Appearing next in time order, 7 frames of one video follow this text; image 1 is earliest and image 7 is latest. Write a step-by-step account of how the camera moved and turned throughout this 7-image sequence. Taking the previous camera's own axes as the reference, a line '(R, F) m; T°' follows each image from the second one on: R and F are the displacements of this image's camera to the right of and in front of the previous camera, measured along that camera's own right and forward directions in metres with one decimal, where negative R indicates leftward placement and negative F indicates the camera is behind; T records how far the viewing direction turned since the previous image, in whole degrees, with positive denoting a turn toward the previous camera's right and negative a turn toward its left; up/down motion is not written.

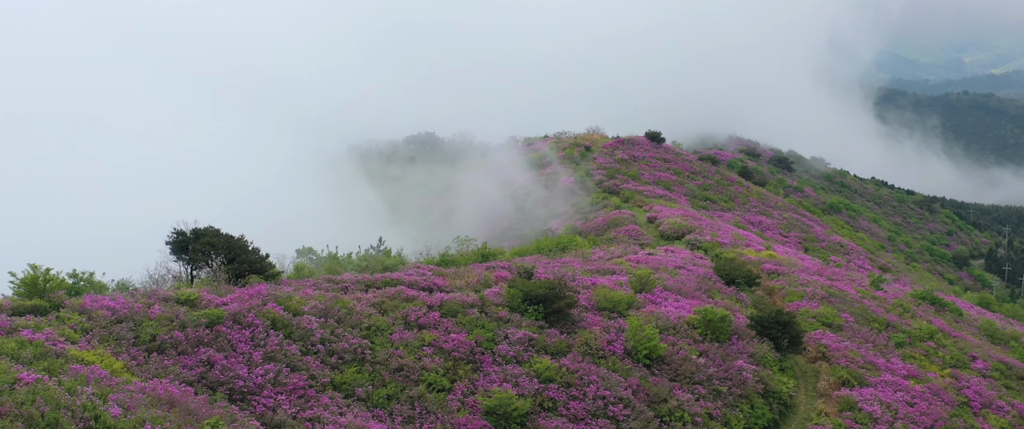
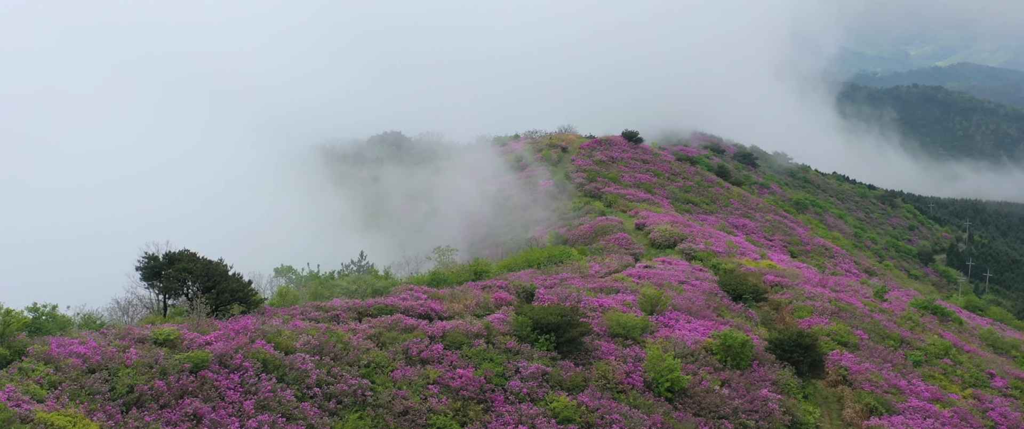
(-1.2, +1.9) m; +3°
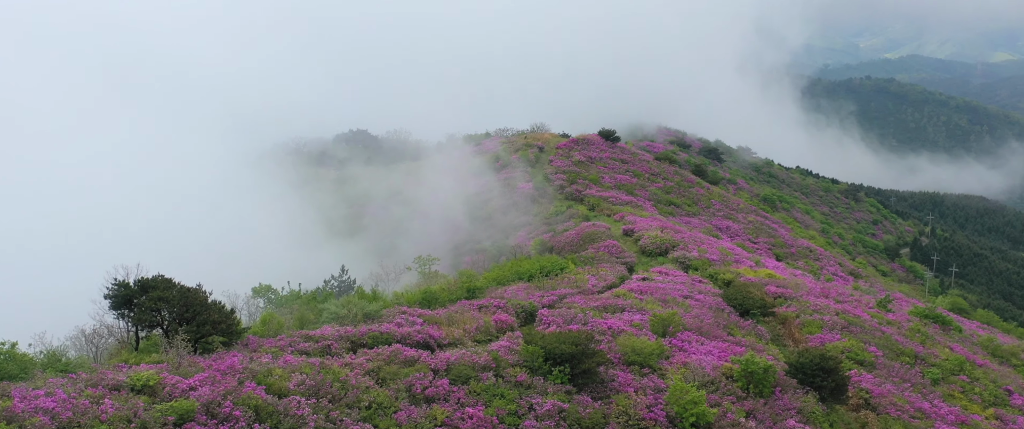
(-1.1, +1.8) m; +3°
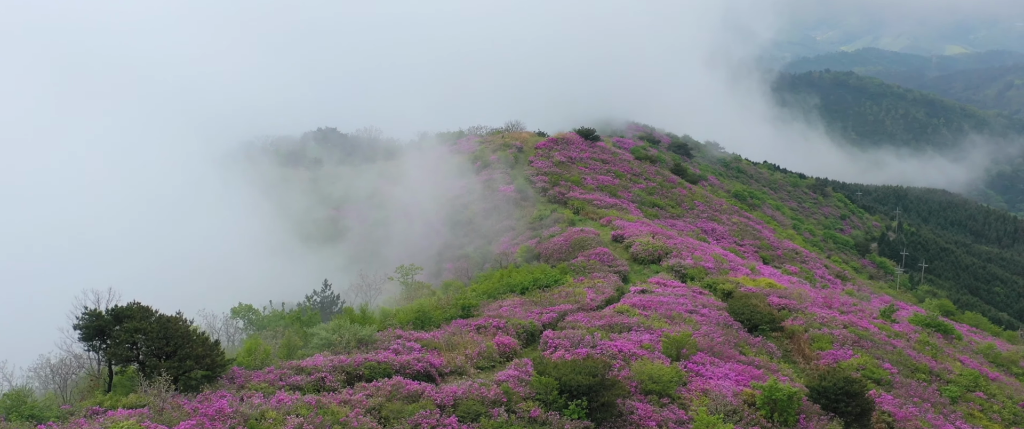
(-1.0, +1.6) m; +2°
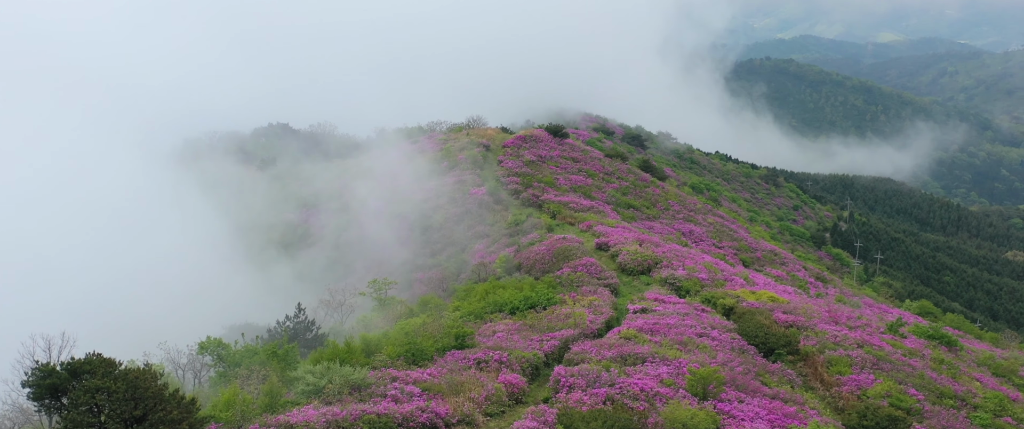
(-1.4, +2.4) m; +3°
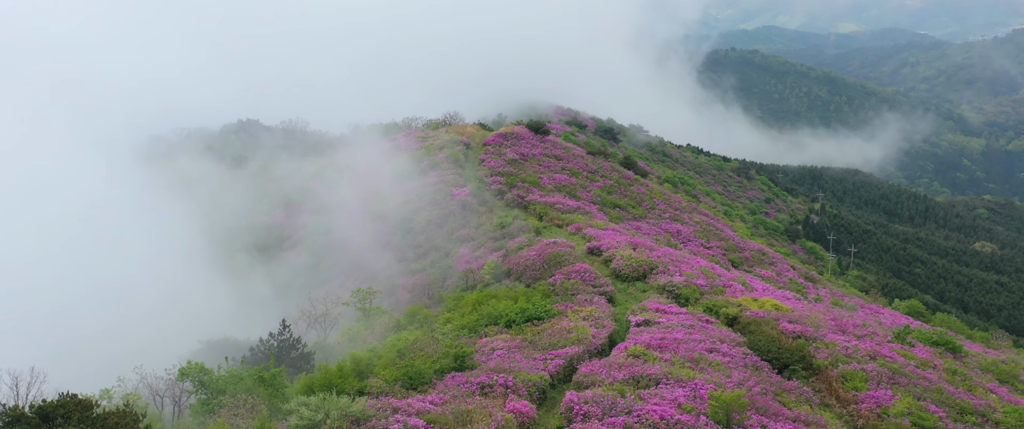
(-0.9, +1.5) m; +2°
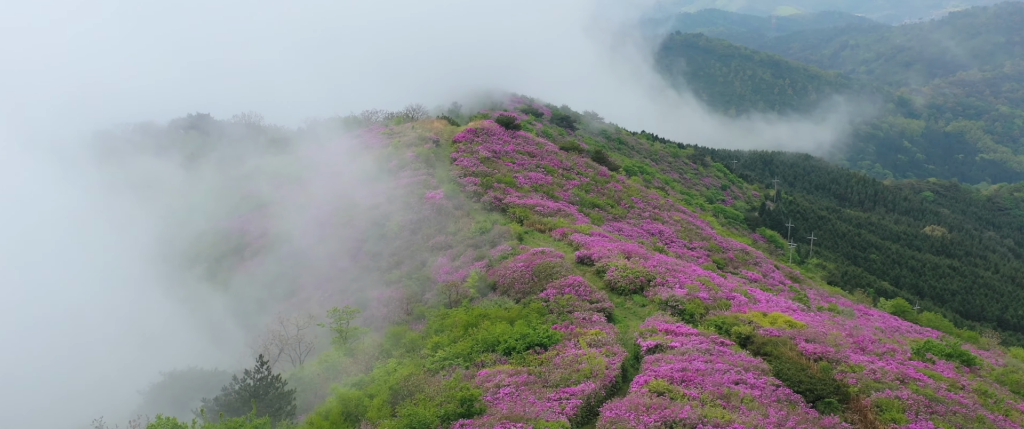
(-1.5, +2.6) m; +3°
